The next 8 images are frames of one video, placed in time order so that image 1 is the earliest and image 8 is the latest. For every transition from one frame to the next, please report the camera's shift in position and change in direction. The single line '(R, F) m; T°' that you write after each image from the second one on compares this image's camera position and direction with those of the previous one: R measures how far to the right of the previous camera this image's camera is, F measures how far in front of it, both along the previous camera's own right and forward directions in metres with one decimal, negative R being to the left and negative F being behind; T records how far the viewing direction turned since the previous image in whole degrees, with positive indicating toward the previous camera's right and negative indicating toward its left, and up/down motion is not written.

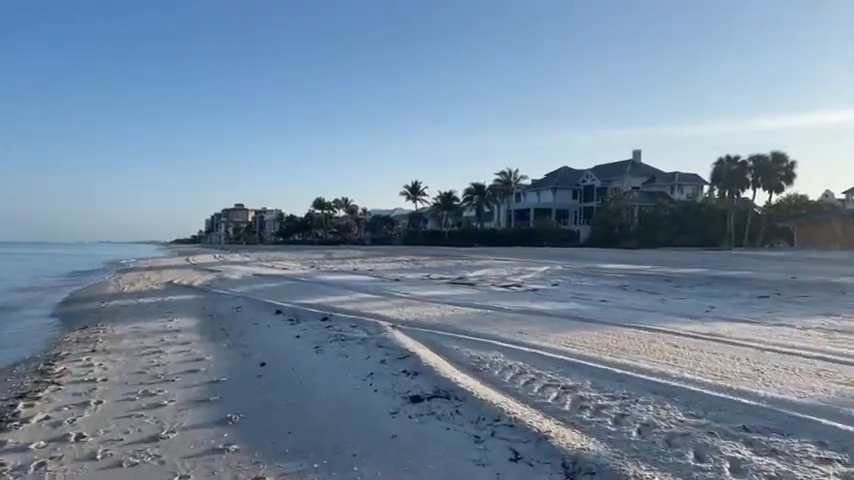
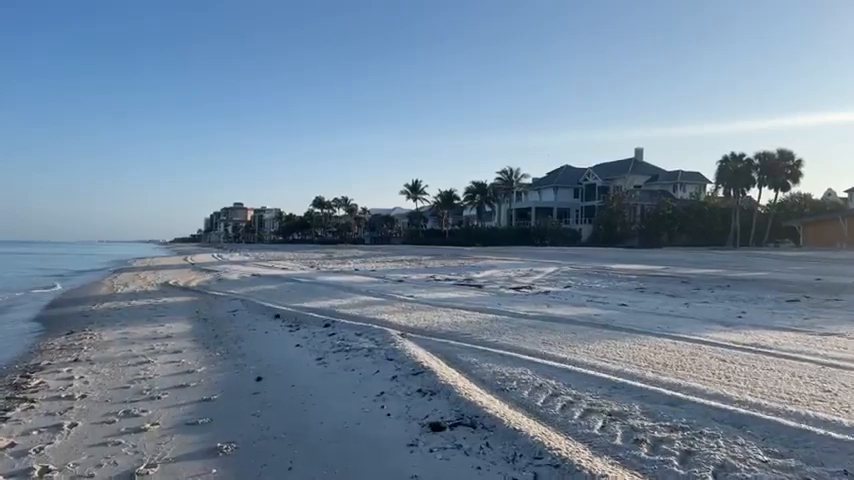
(-0.2, +0.9) m; 0°
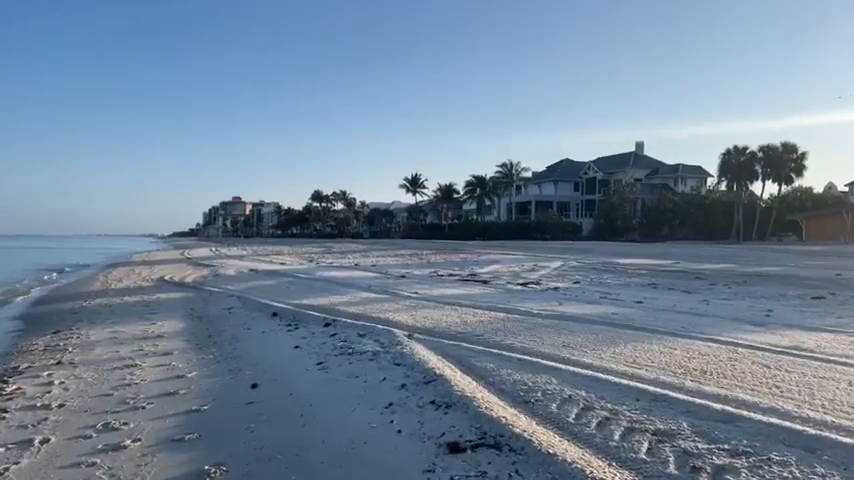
(-0.1, +0.7) m; 0°
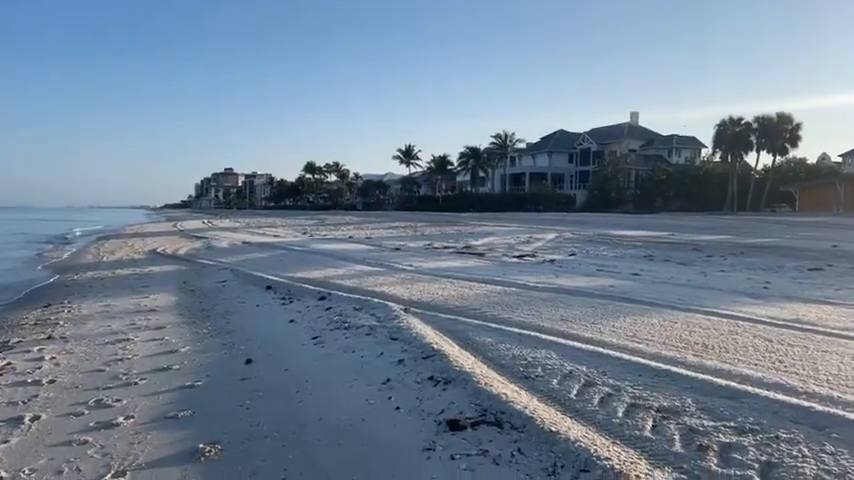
(0.0, +0.2) m; +1°
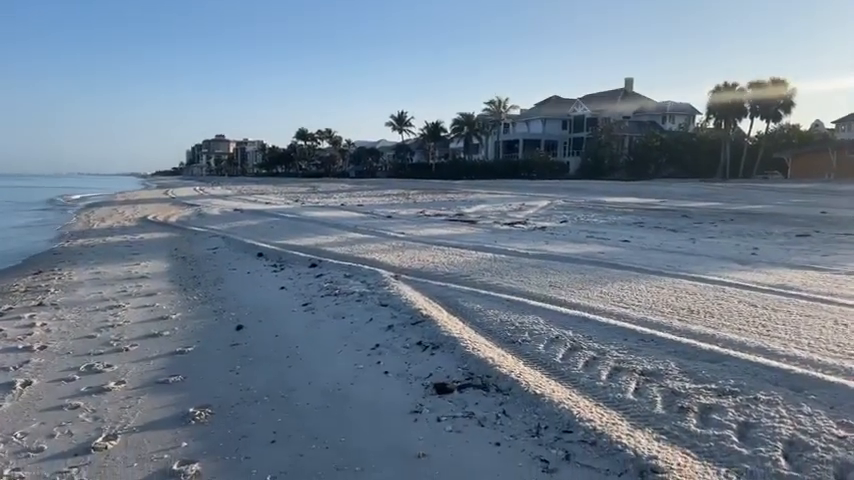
(0.0, 0.0) m; +1°
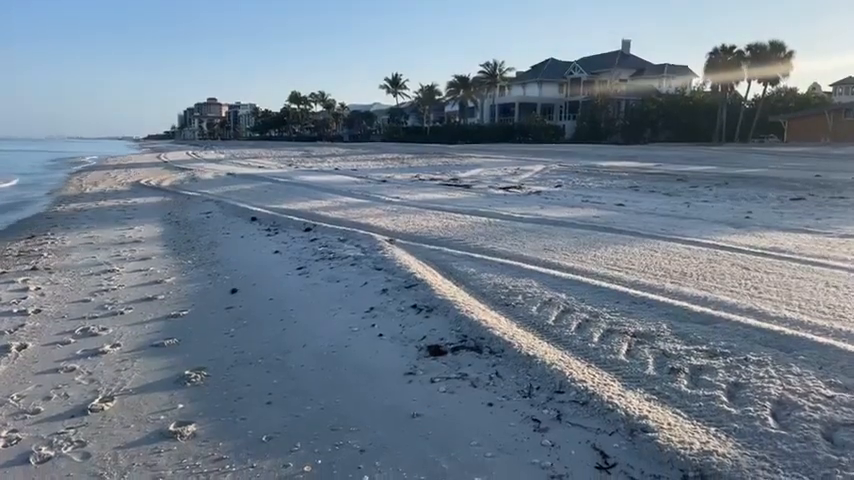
(0.0, 0.0) m; 0°
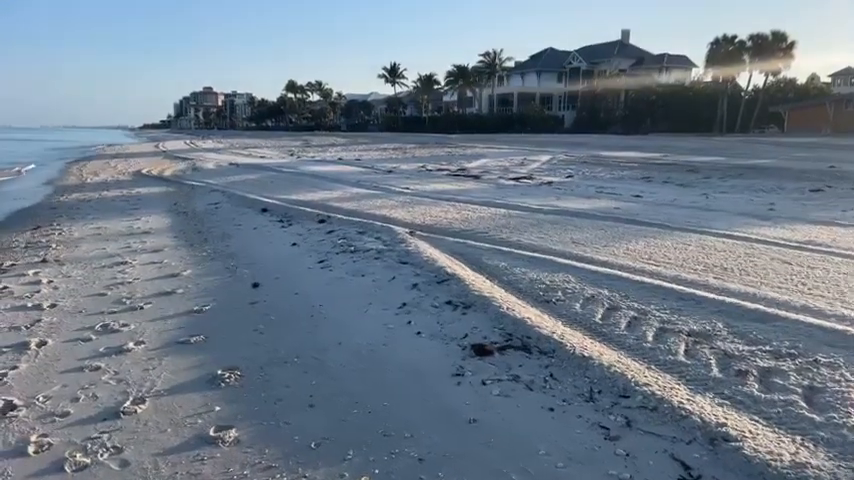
(-0.4, +0.2) m; 0°
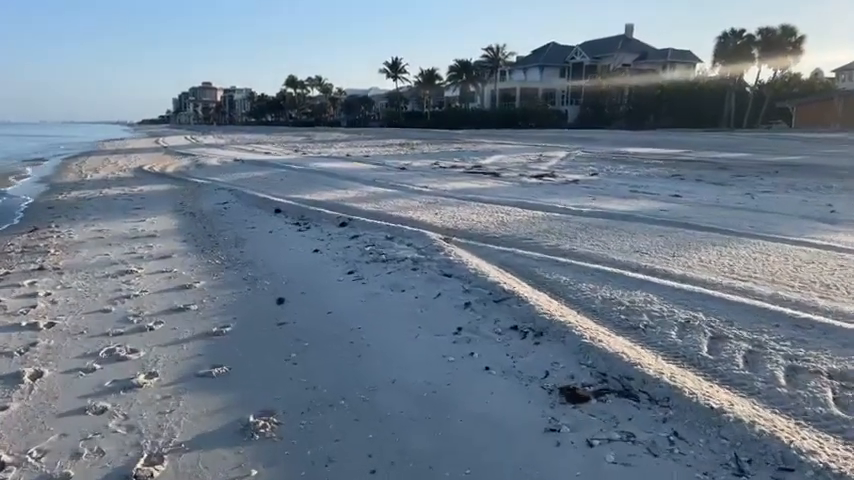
(-0.5, +0.9) m; 0°
